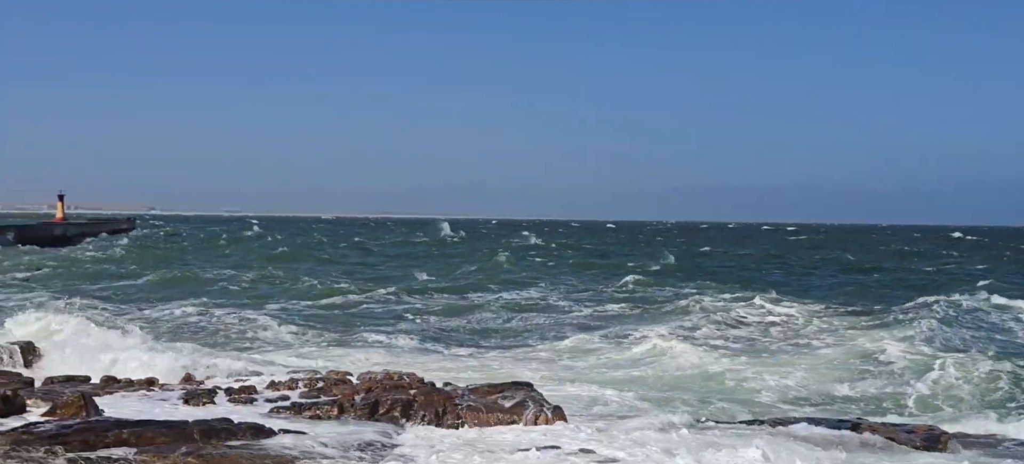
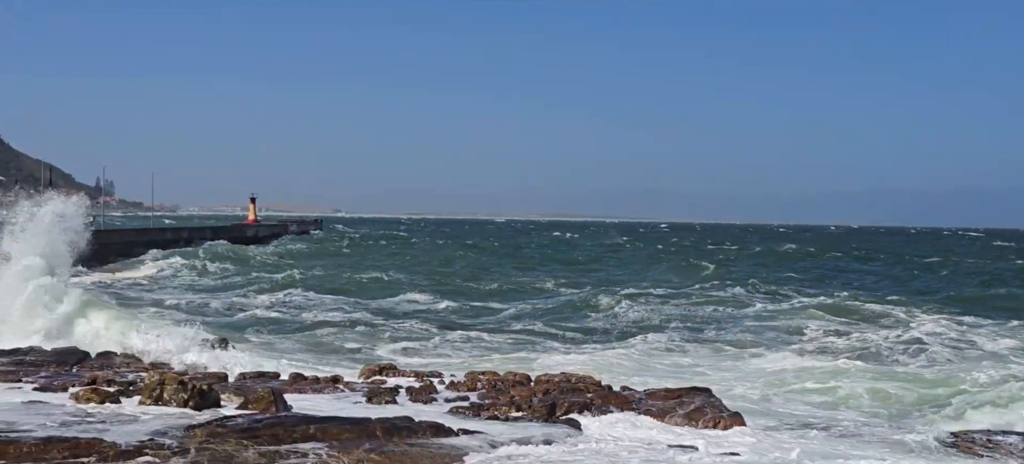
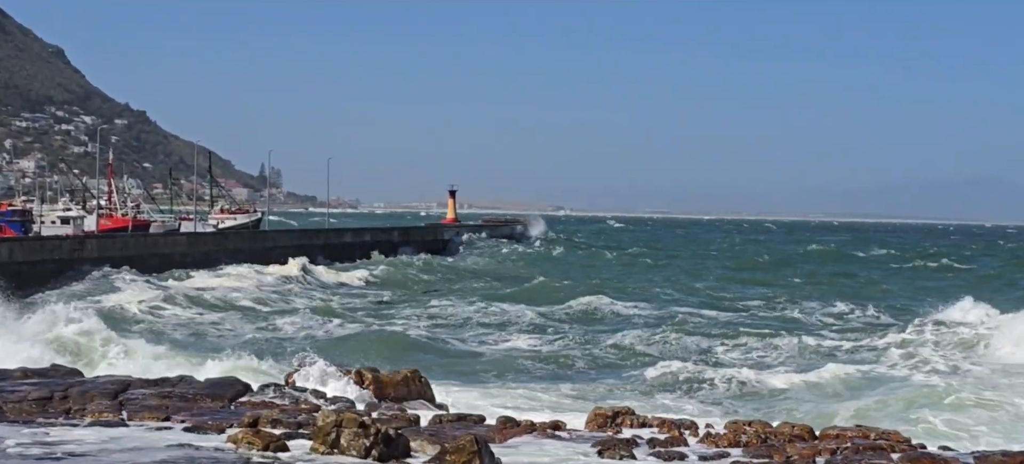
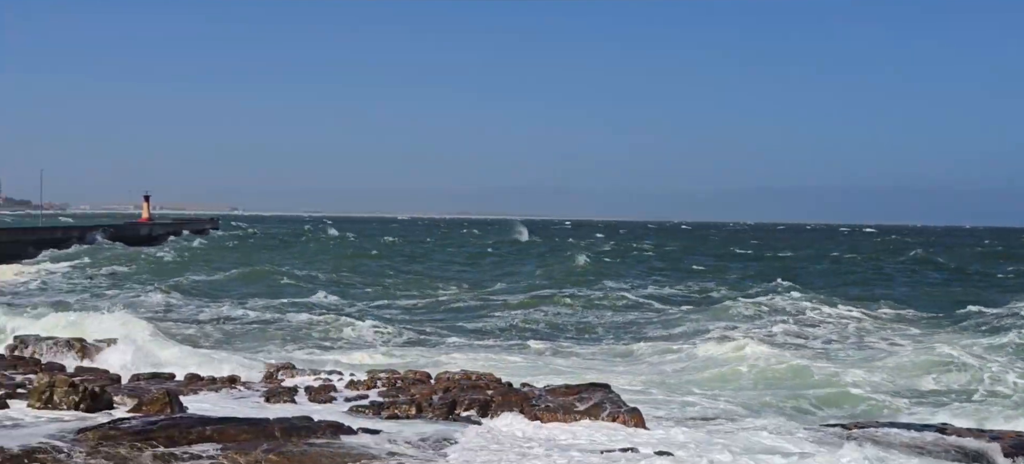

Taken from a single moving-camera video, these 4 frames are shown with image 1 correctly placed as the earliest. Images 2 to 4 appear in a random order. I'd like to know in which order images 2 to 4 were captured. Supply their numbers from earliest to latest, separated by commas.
4, 2, 3
